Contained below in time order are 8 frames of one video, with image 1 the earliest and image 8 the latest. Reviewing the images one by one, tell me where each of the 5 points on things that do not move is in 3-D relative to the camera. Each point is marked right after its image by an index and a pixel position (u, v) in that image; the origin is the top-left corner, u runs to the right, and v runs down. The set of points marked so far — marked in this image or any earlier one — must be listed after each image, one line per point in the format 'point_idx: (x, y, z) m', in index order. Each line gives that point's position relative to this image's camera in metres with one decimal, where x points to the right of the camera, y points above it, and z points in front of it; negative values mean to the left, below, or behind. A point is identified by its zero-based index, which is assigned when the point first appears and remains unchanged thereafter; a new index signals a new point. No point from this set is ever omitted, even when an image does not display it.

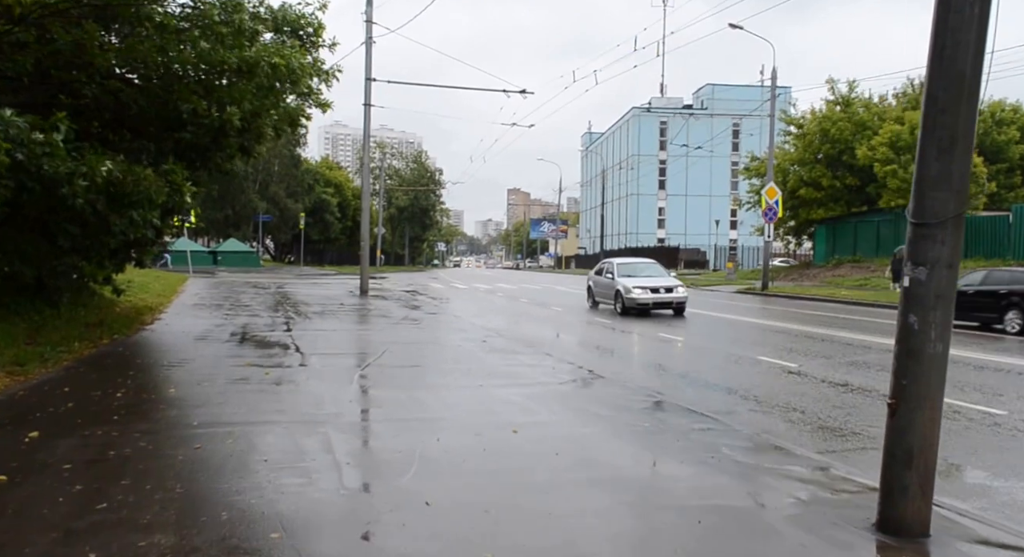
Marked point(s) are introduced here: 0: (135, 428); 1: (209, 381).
0: (-2.9, -1.1, +6.5) m
1: (-3.1, -1.0, +8.5) m
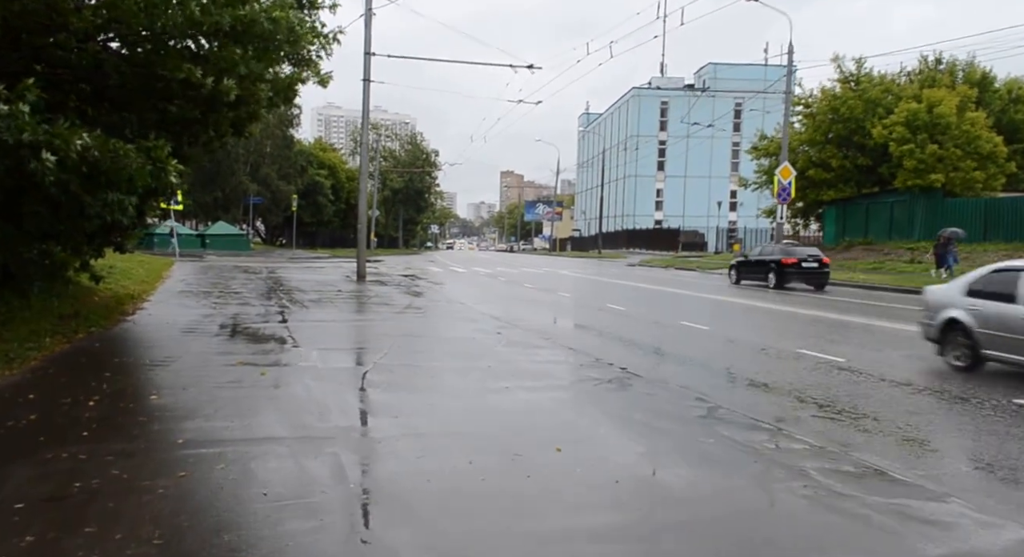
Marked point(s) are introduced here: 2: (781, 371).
0: (-2.6, -1.1, +5.4) m
1: (-2.8, -0.9, +7.4) m
2: (+3.1, -1.1, +9.7) m
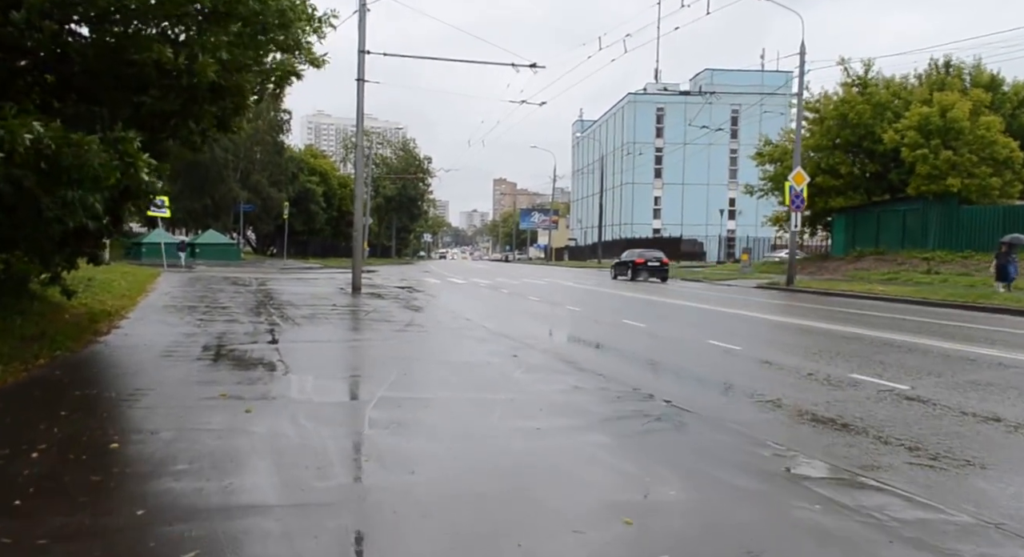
0: (-2.3, -1.2, +4.2) m
1: (-2.5, -1.1, +6.2) m
2: (+3.3, -1.2, +8.5) m
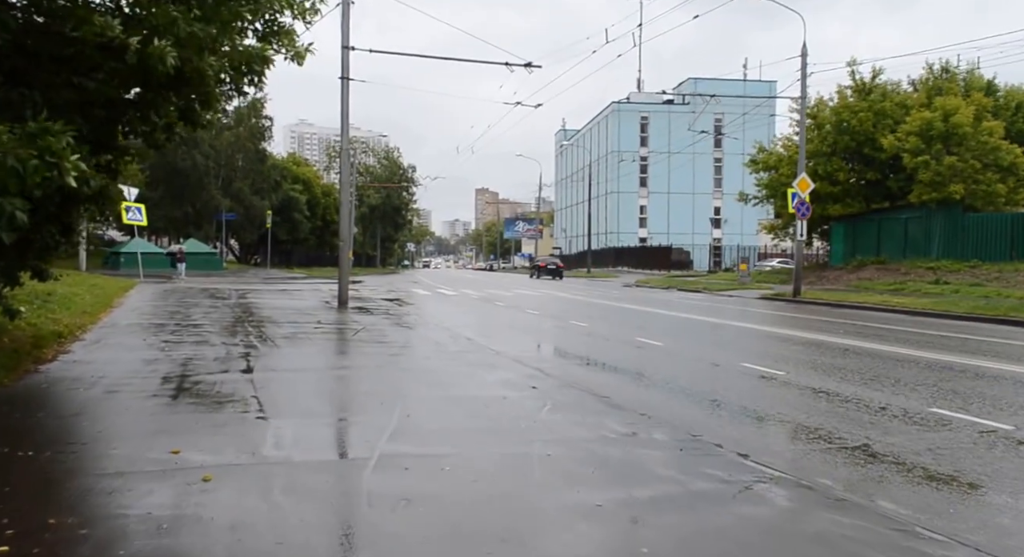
0: (-2.0, -1.3, +2.6) m
1: (-2.3, -1.2, +4.6) m
2: (+3.5, -1.4, +7.1) m
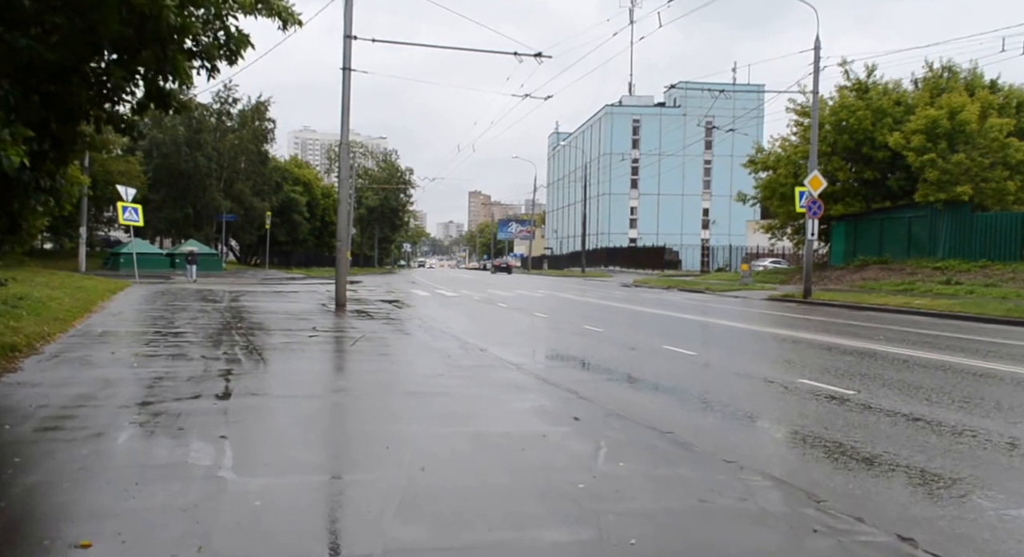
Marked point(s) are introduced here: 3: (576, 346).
0: (-1.7, -1.4, +1.4) m
1: (-2.0, -1.3, +3.4) m
2: (+3.8, -1.4, +5.9) m
3: (+1.4, -1.4, +17.5) m
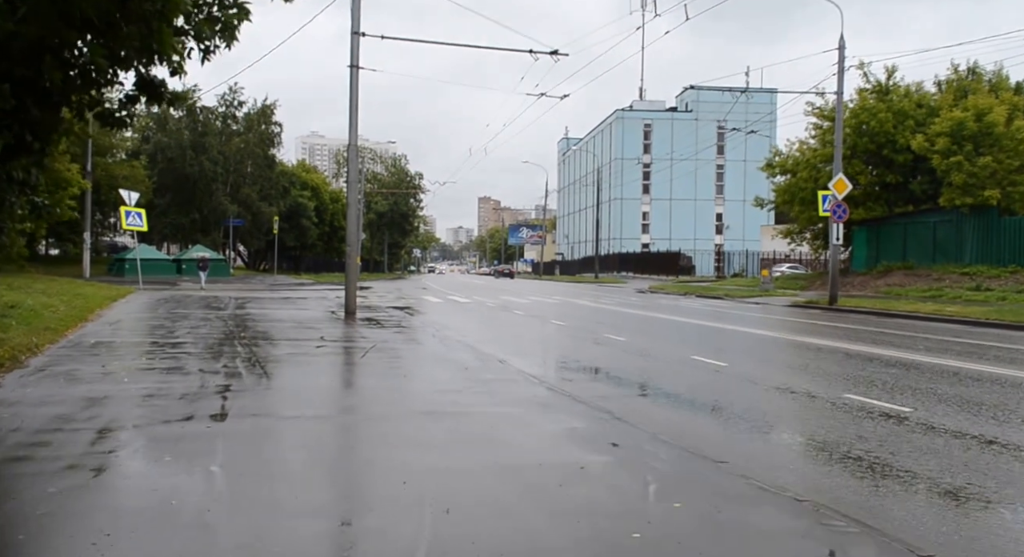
0: (-1.5, -1.4, +0.3) m
1: (-1.8, -1.3, +2.3) m
2: (+4.0, -1.5, +4.8) m
3: (+1.8, -1.5, +16.4) m
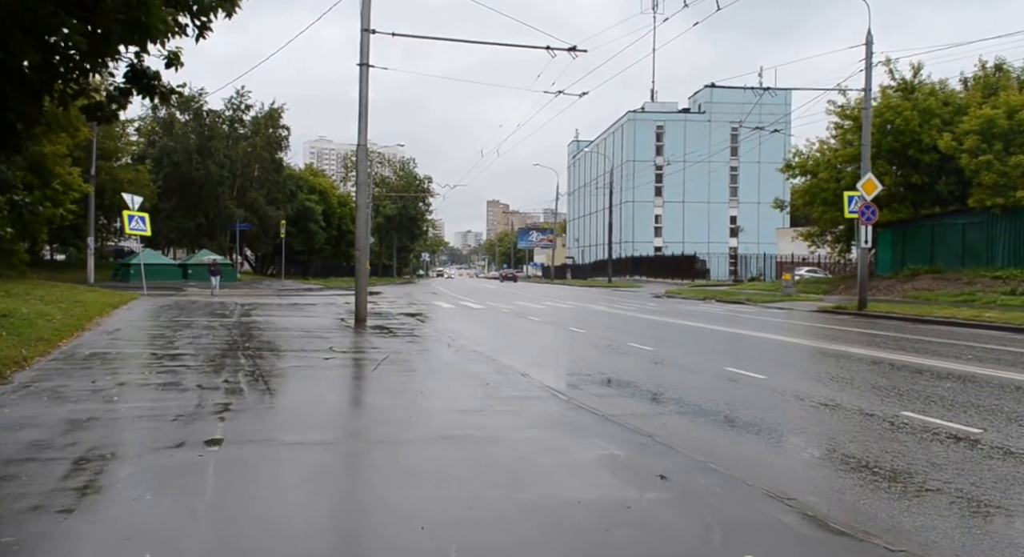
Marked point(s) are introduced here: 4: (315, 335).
0: (-1.3, -1.5, -0.7) m
1: (-1.6, -1.3, +1.3) m
2: (+4.3, -1.5, +3.7) m
3: (+2.1, -1.6, +15.4) m
4: (-4.2, -1.2, +18.0) m
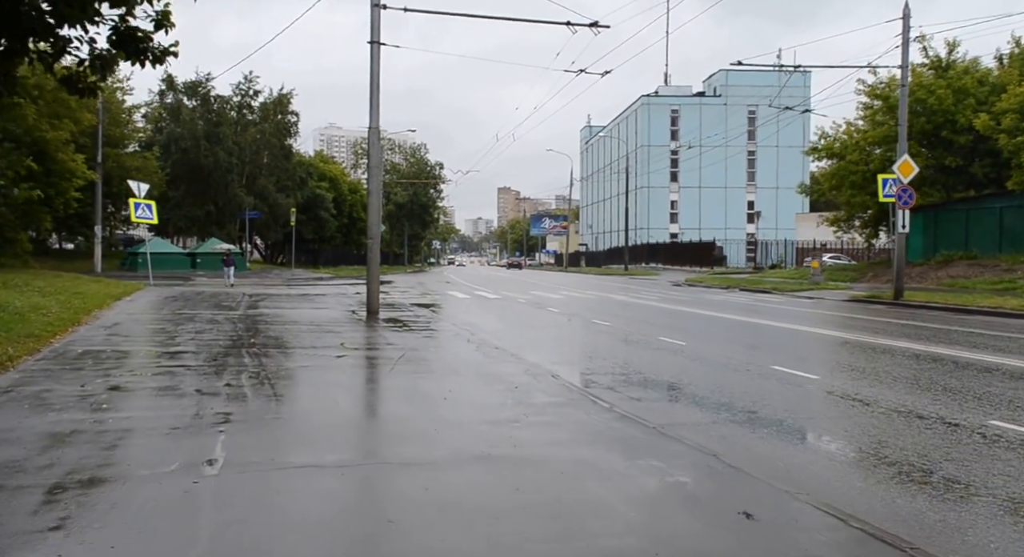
0: (-1.1, -1.6, -1.9) m
1: (-1.3, -1.4, +0.1) m
2: (+4.6, -1.5, +2.4) m
3: (+2.6, -1.4, +14.1) m
4: (-3.7, -1.0, +16.8) m
